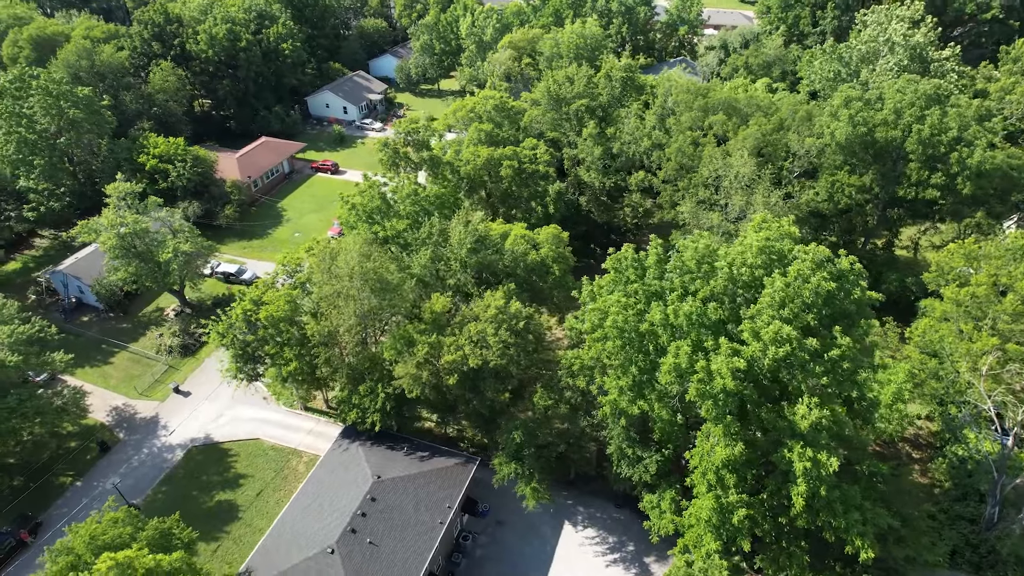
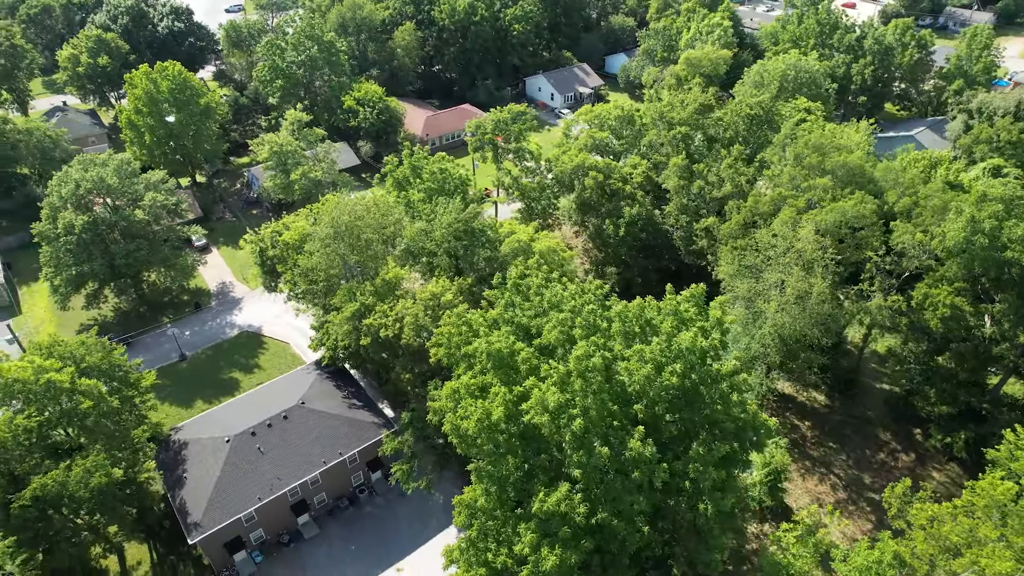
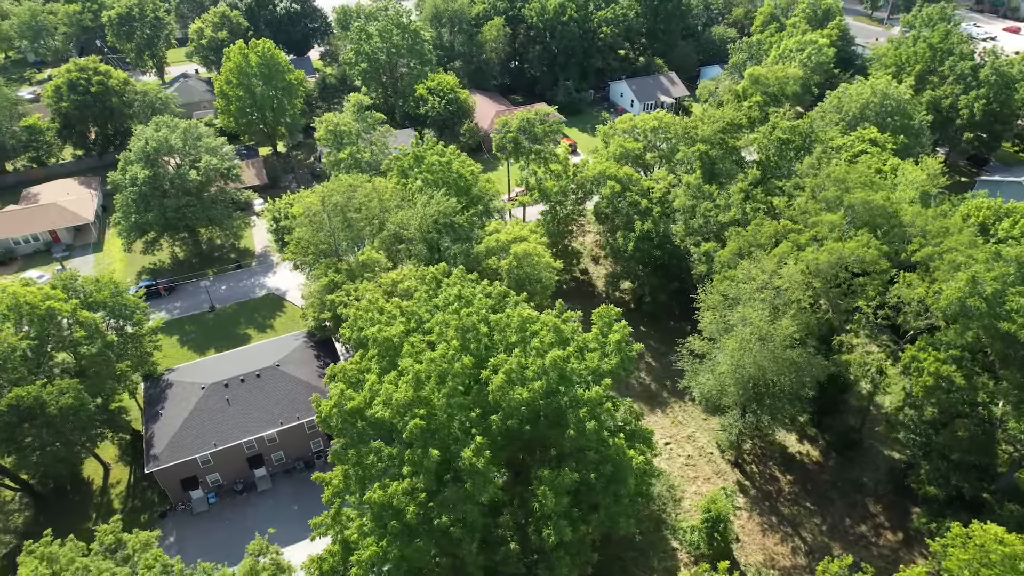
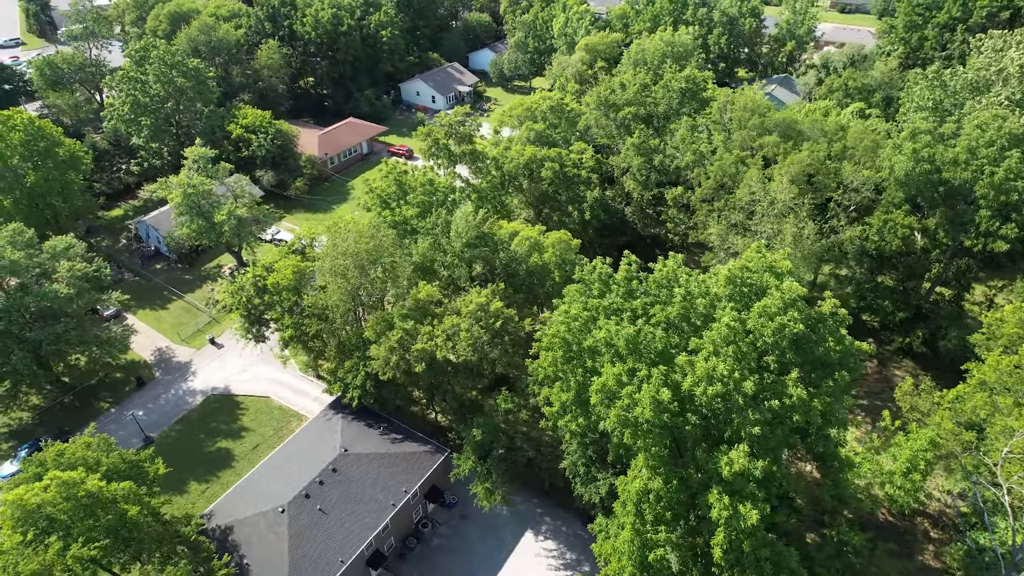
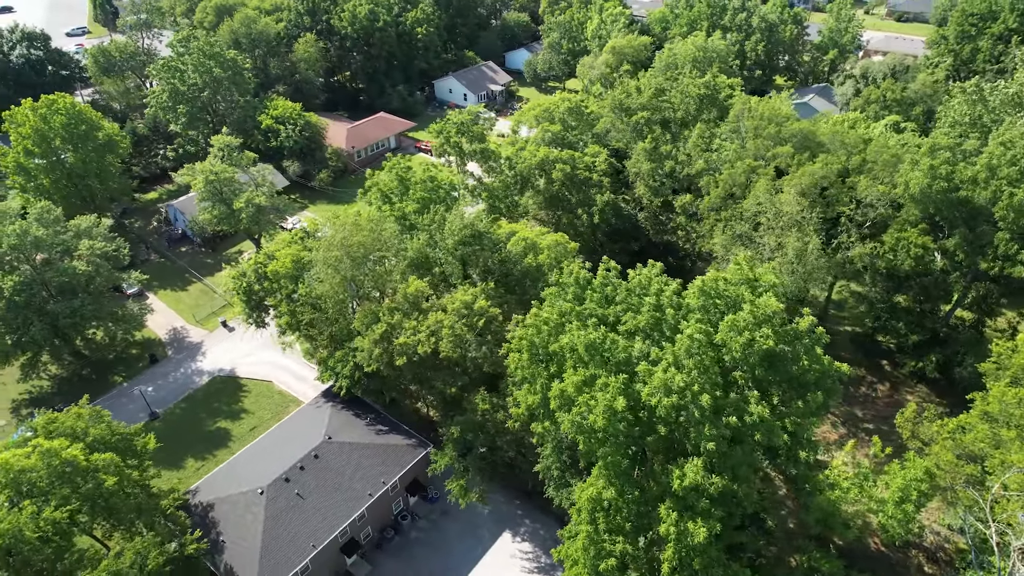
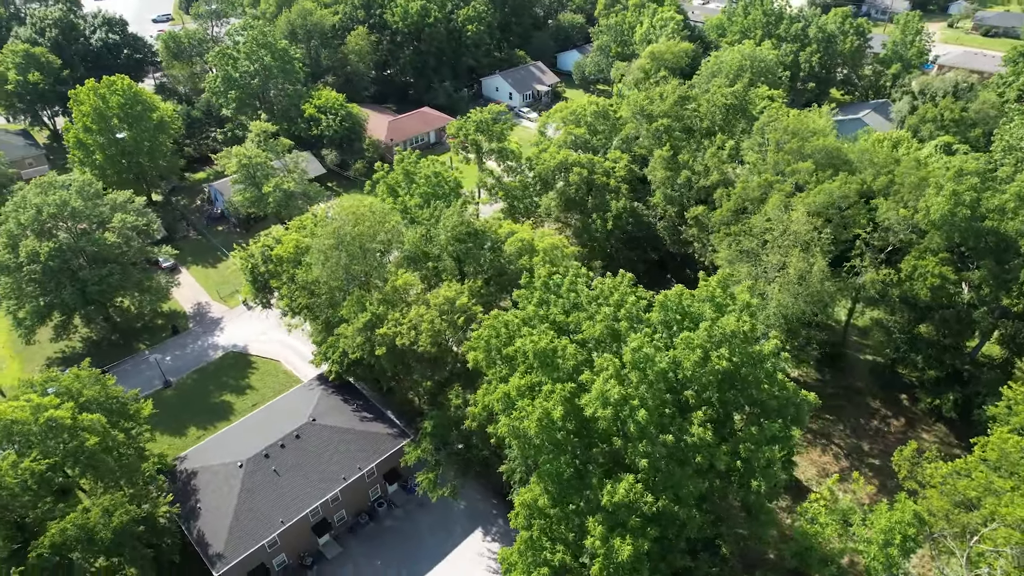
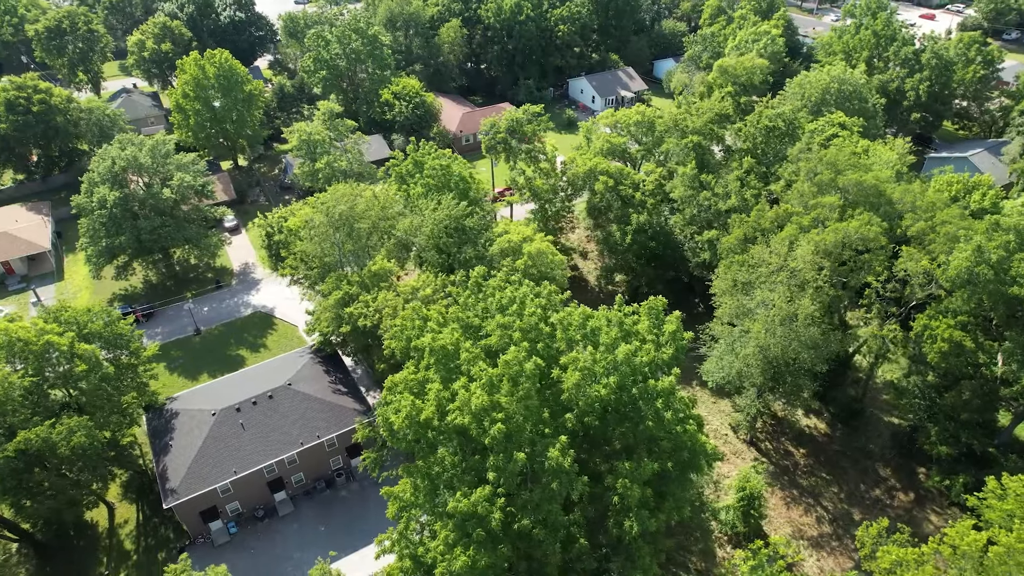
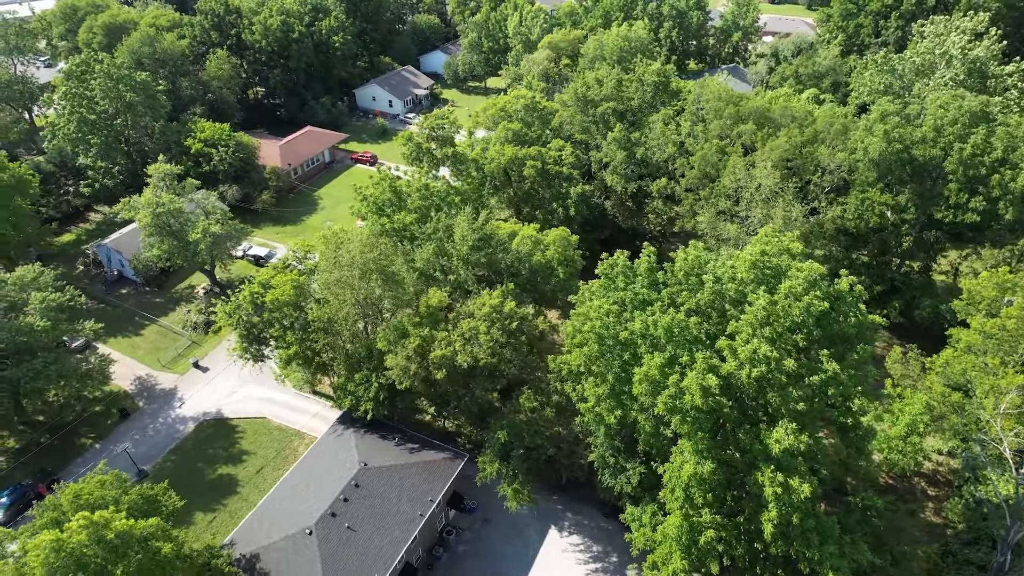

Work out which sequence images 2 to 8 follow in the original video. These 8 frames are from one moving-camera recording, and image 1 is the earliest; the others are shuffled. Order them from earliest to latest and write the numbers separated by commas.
8, 4, 5, 6, 2, 7, 3
